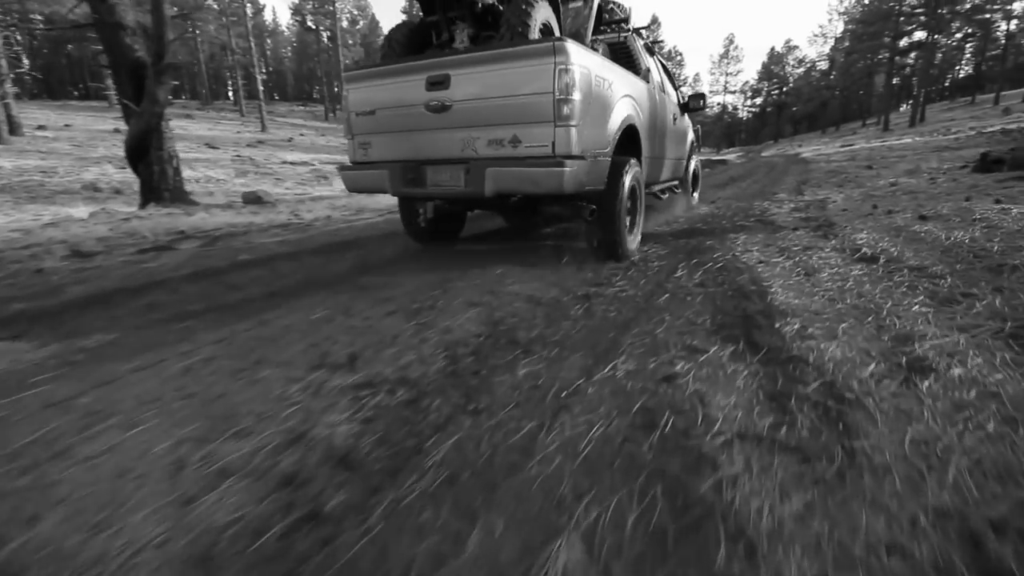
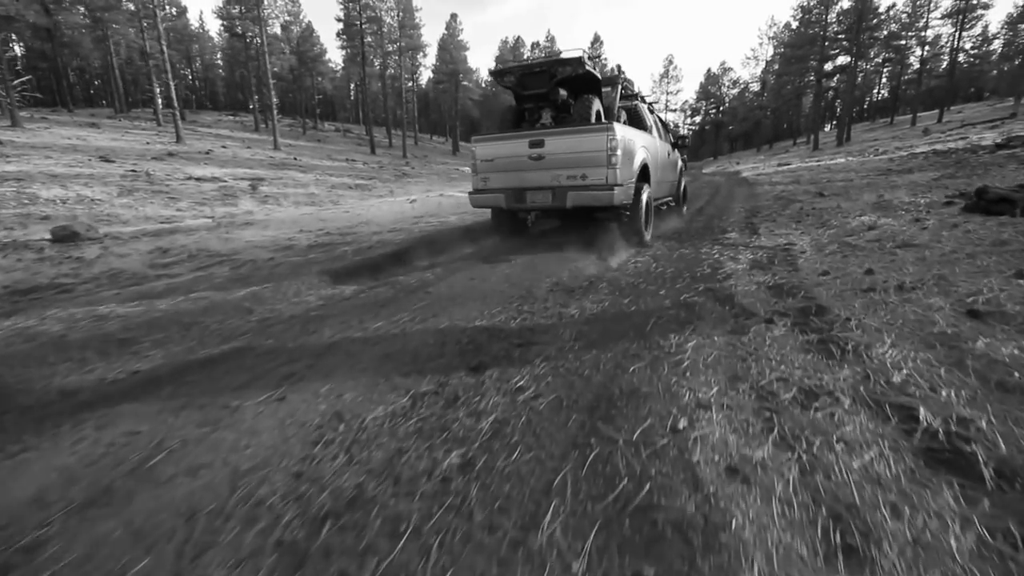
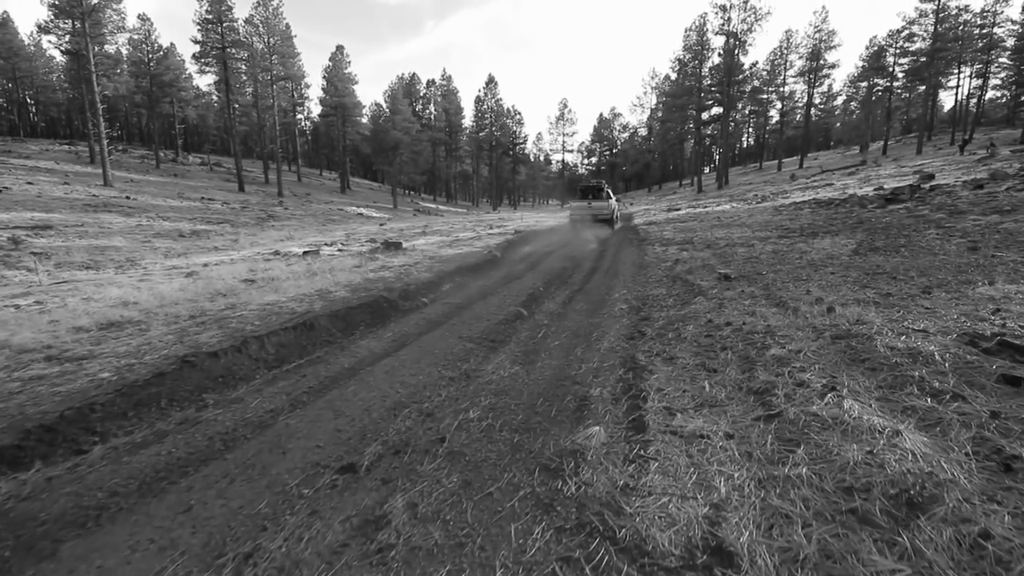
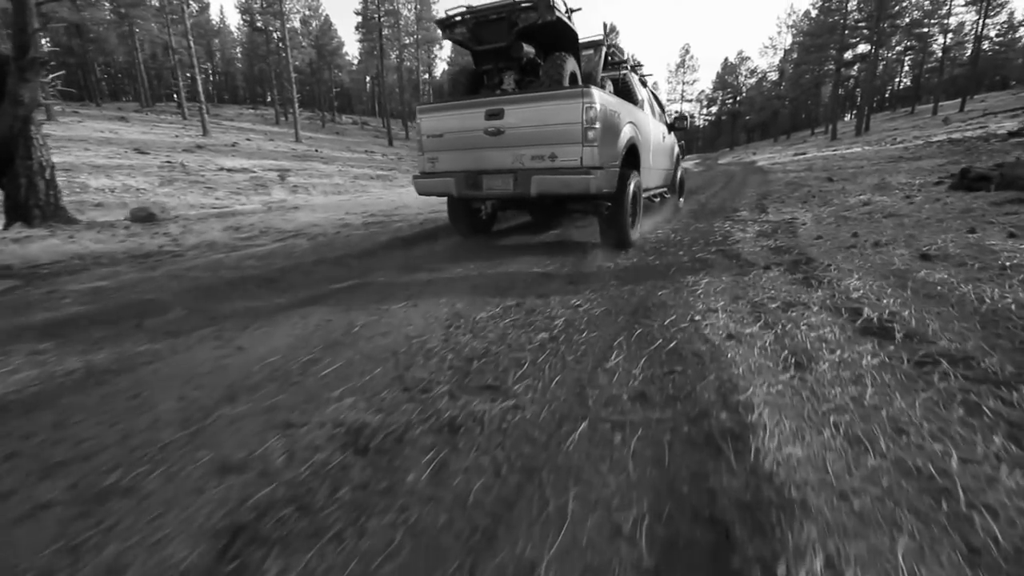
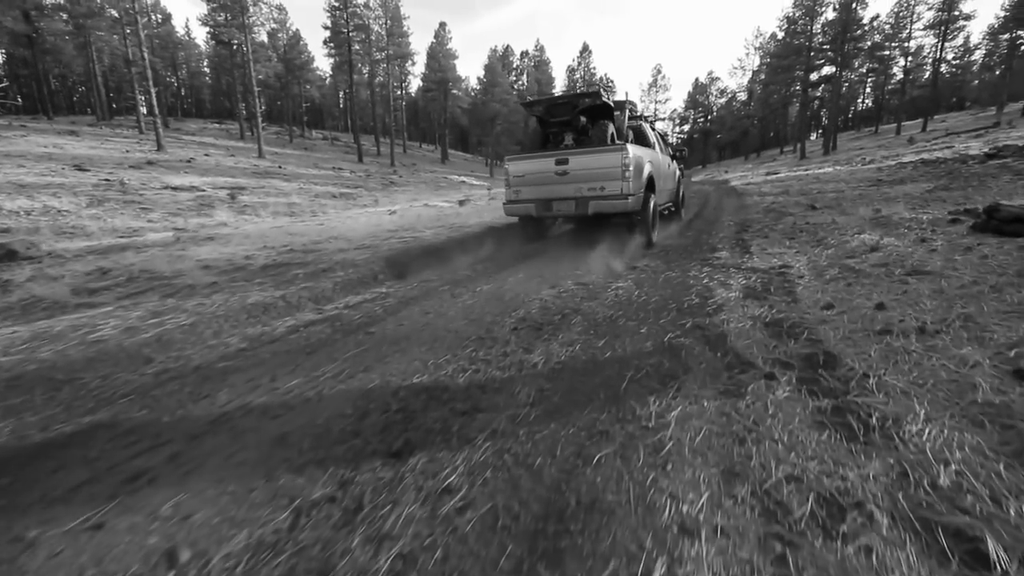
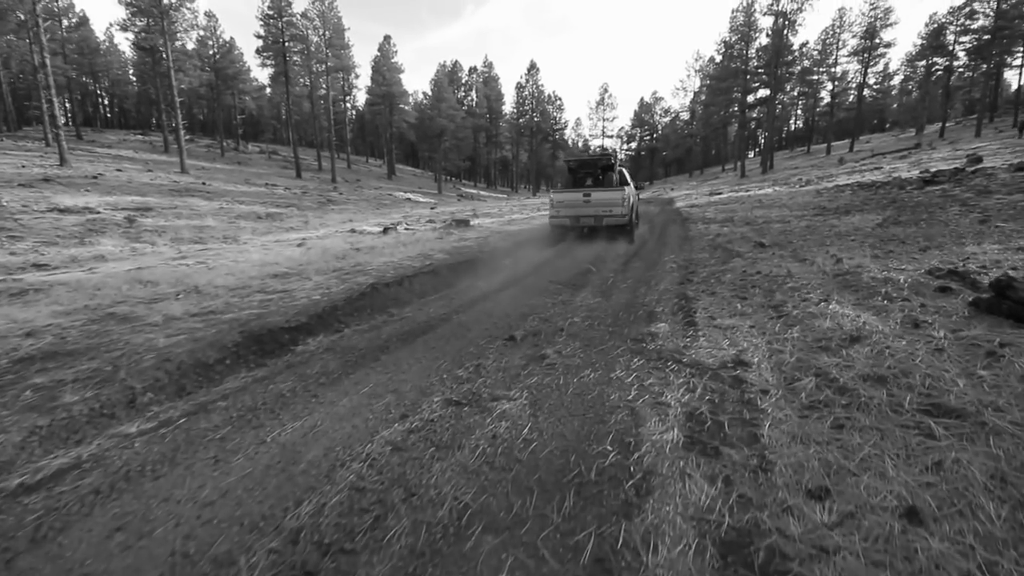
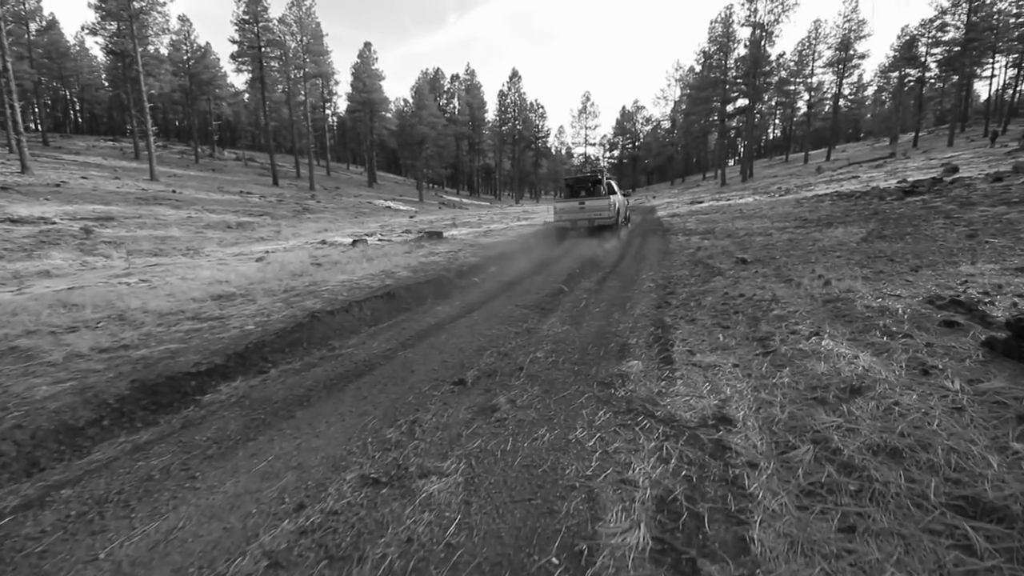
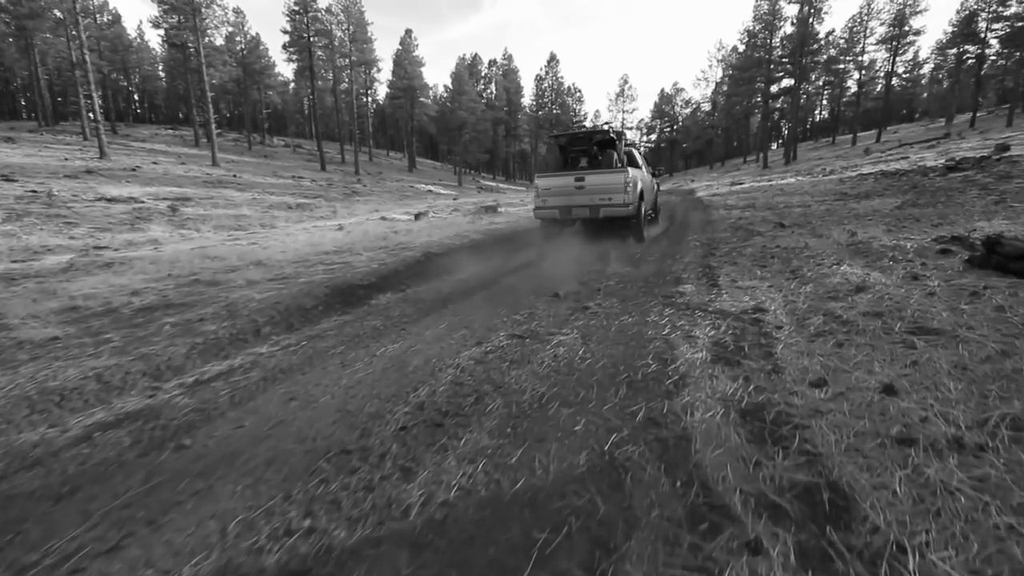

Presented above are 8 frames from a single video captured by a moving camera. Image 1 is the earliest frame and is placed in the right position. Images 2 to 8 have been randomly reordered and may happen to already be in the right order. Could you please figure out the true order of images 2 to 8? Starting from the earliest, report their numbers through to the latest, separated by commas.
4, 2, 5, 8, 6, 7, 3
